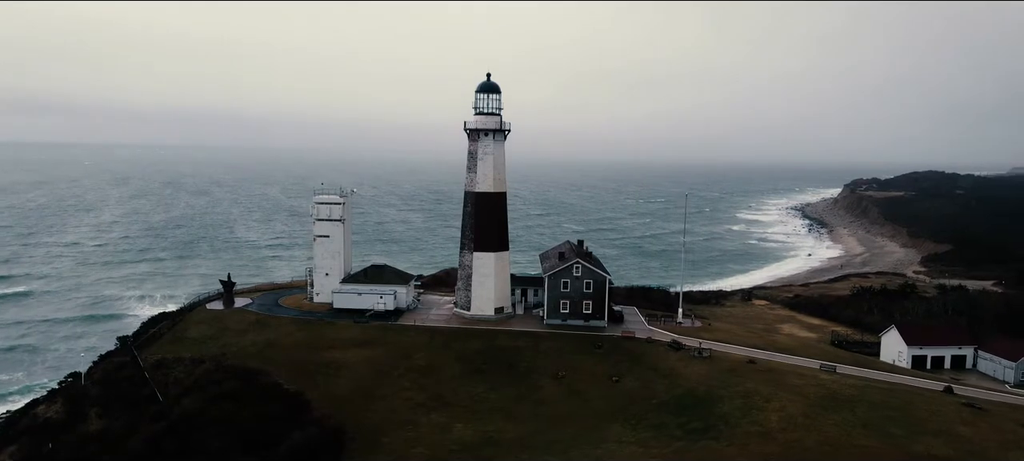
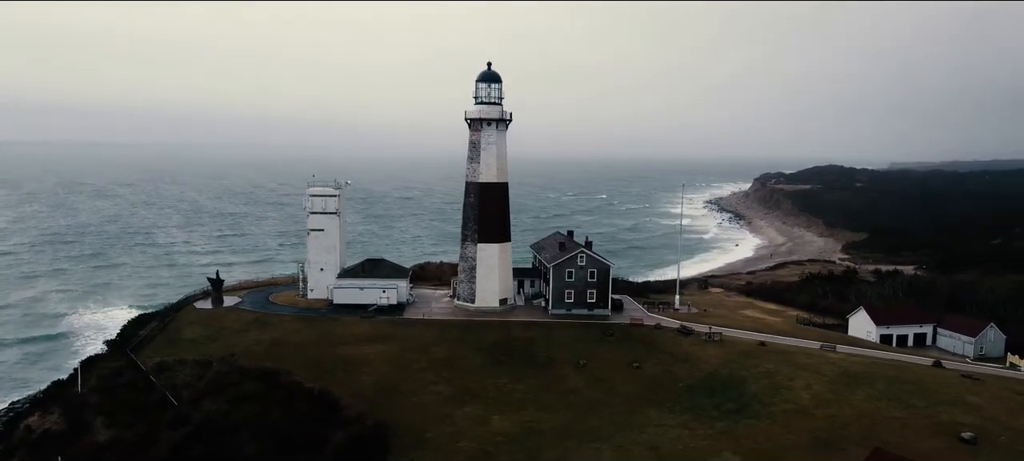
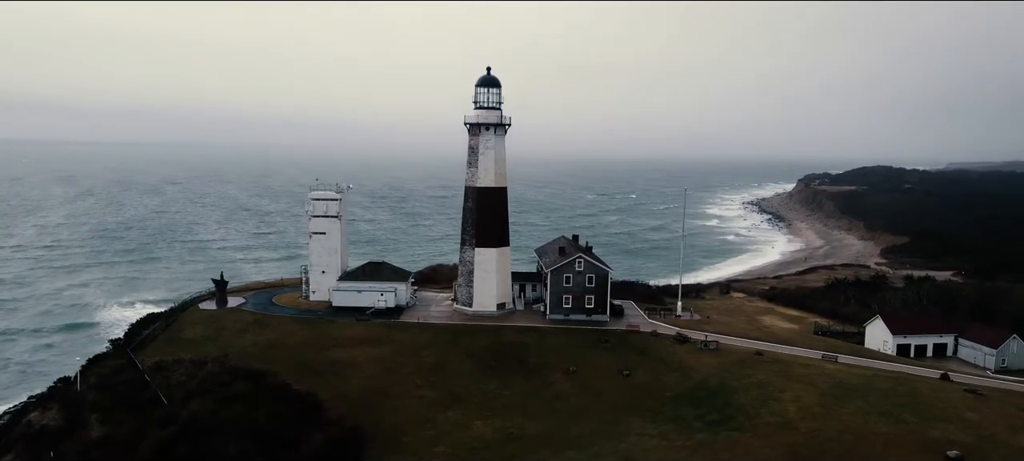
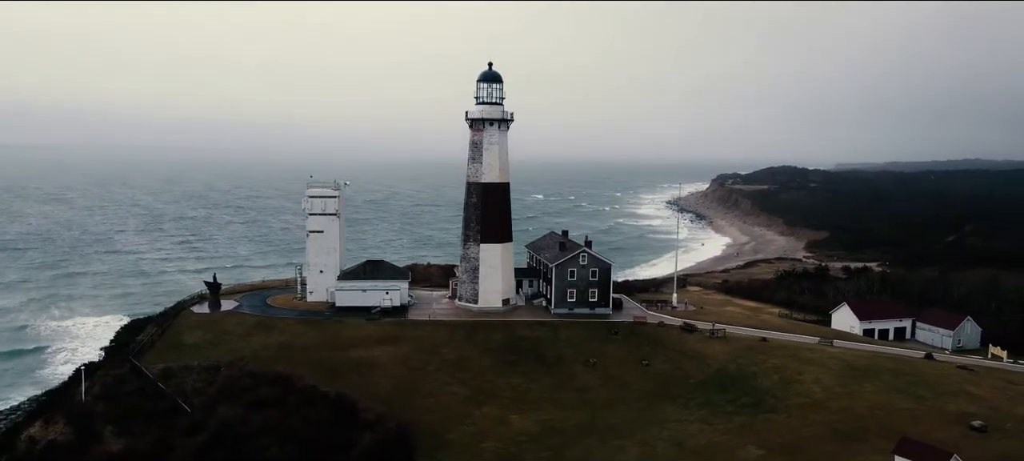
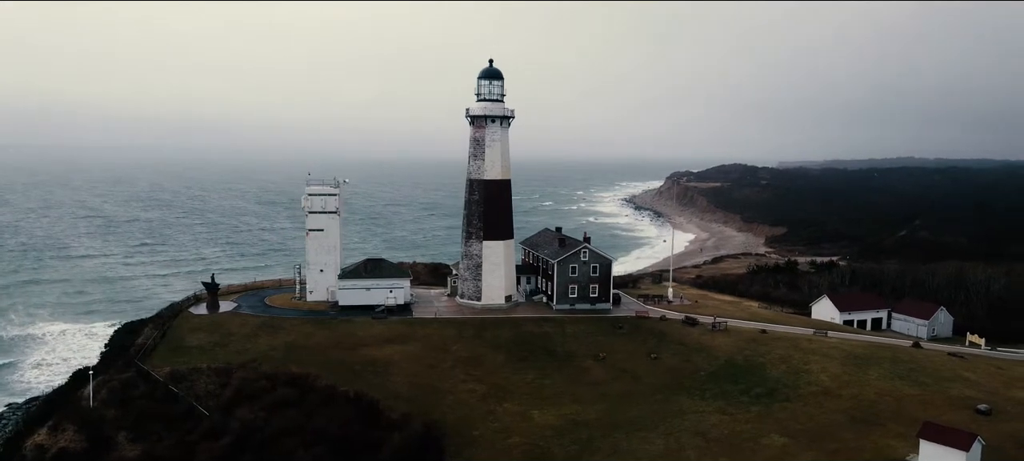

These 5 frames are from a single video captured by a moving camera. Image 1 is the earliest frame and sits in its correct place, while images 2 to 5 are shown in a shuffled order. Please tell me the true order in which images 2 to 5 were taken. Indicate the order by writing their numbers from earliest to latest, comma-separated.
3, 2, 4, 5
